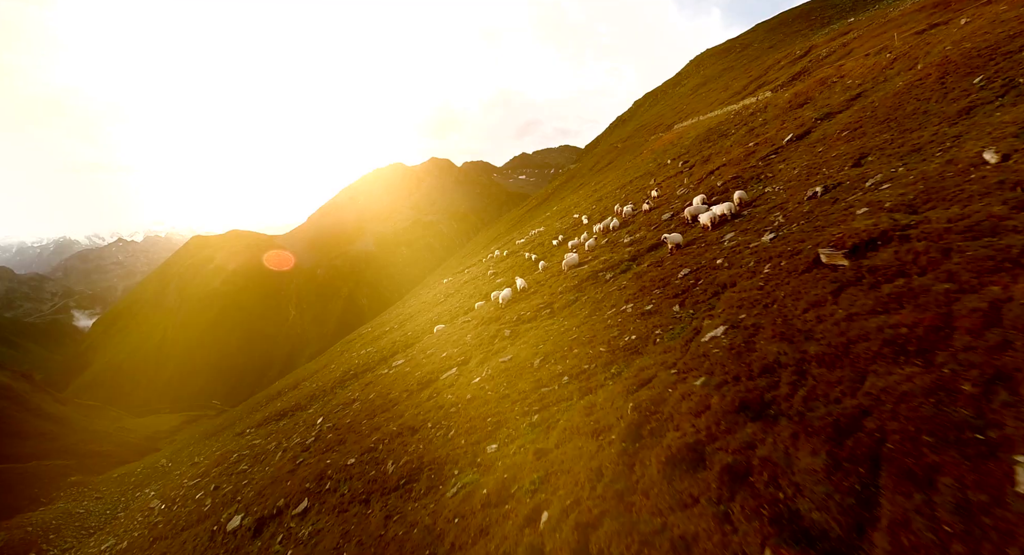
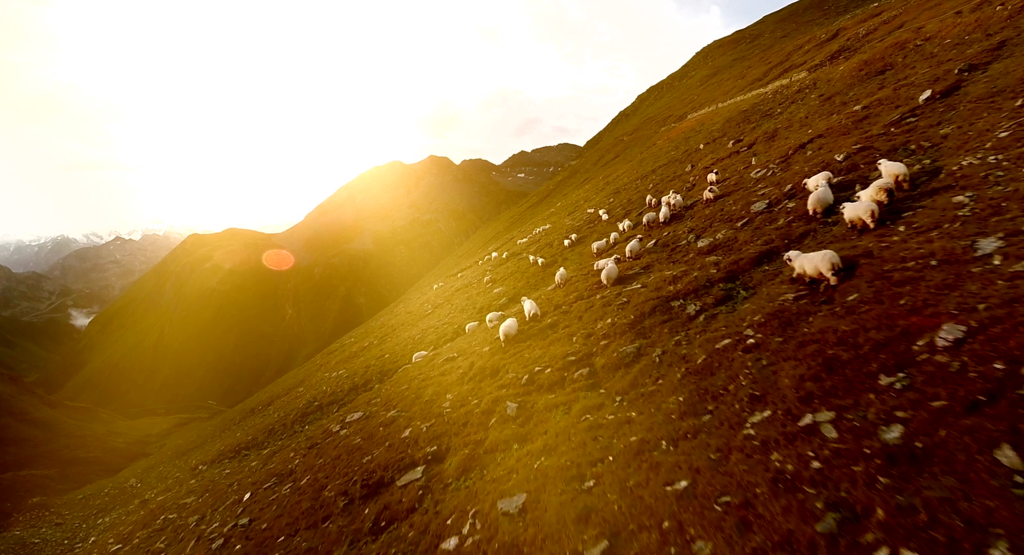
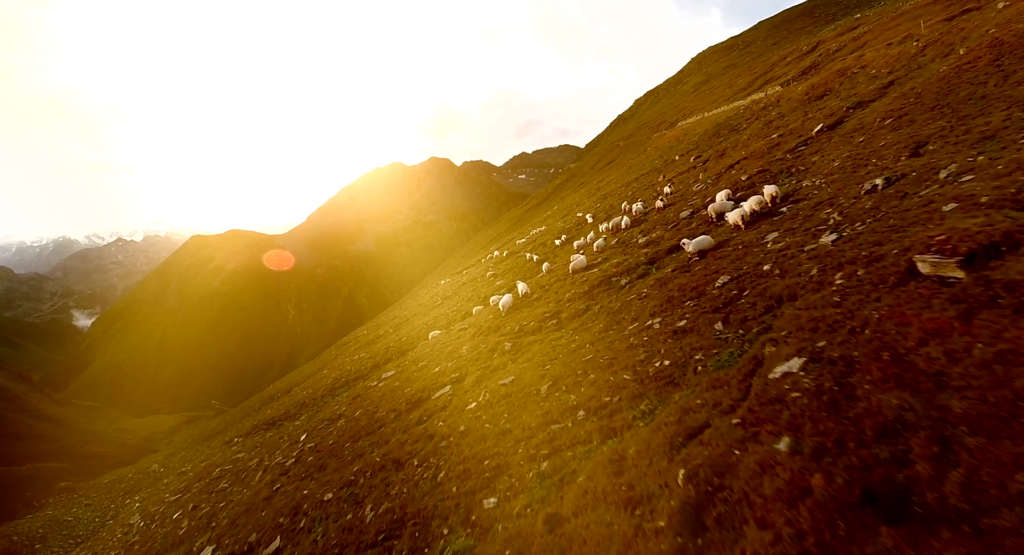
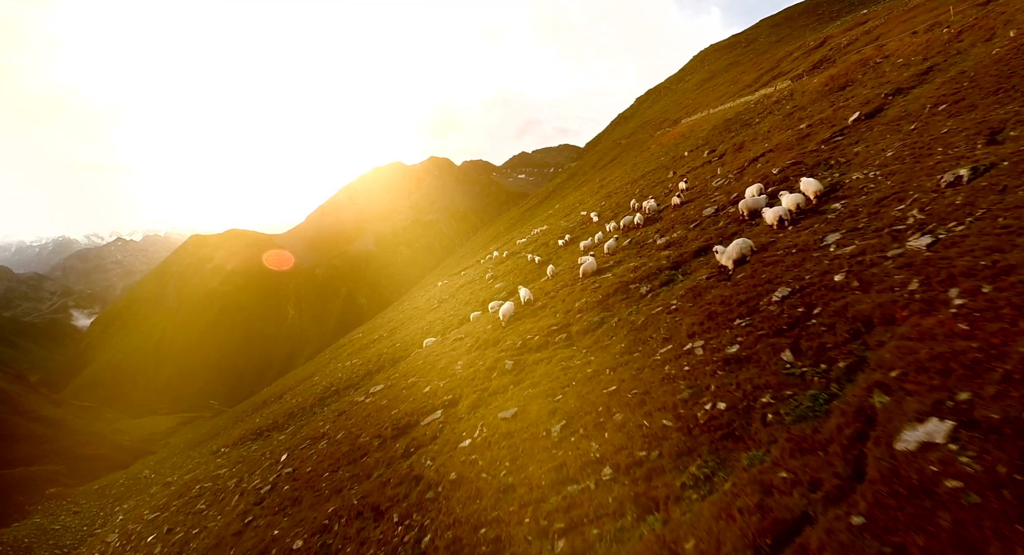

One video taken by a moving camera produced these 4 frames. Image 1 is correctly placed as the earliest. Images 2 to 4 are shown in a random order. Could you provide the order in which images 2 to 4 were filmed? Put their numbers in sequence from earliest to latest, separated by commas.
3, 4, 2
